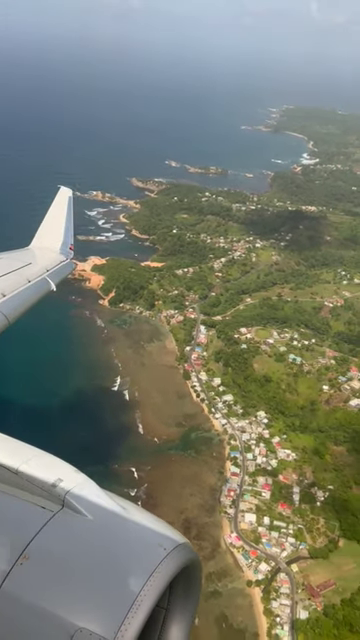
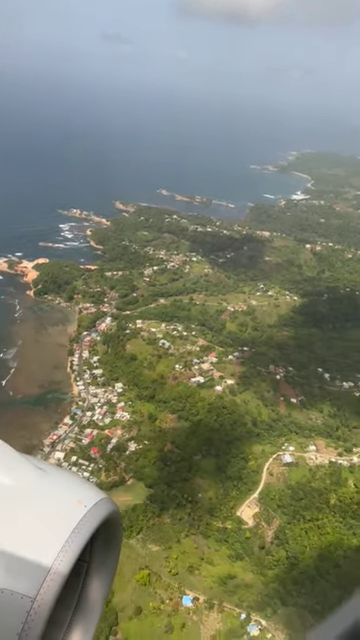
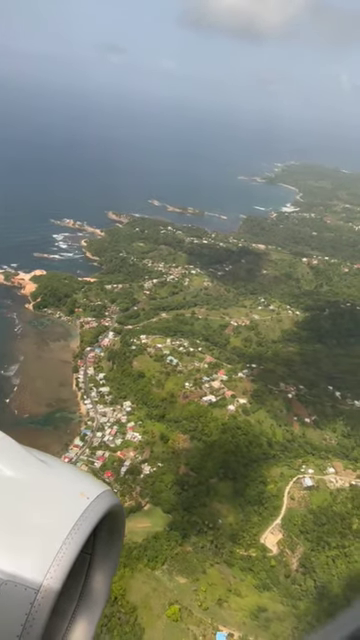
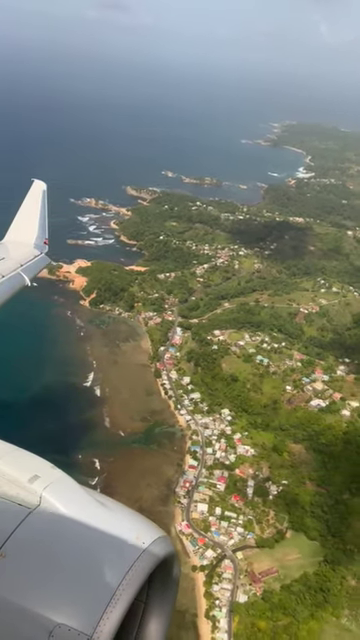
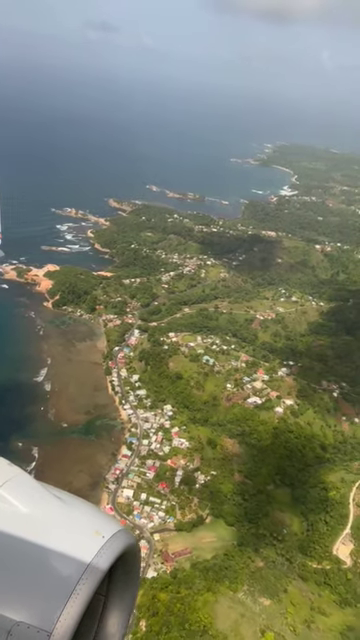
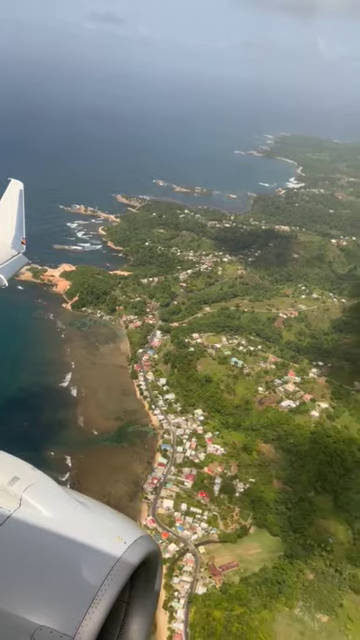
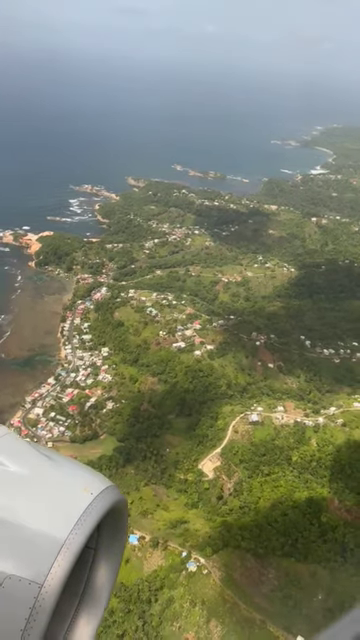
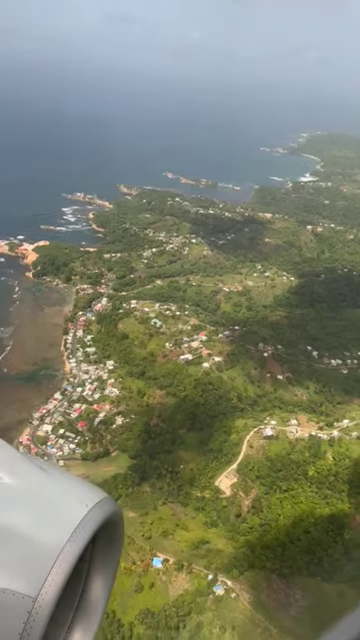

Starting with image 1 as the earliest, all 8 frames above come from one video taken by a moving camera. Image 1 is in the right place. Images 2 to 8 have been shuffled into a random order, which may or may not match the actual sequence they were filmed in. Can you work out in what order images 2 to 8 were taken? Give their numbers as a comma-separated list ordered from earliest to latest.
4, 6, 5, 3, 2, 8, 7
